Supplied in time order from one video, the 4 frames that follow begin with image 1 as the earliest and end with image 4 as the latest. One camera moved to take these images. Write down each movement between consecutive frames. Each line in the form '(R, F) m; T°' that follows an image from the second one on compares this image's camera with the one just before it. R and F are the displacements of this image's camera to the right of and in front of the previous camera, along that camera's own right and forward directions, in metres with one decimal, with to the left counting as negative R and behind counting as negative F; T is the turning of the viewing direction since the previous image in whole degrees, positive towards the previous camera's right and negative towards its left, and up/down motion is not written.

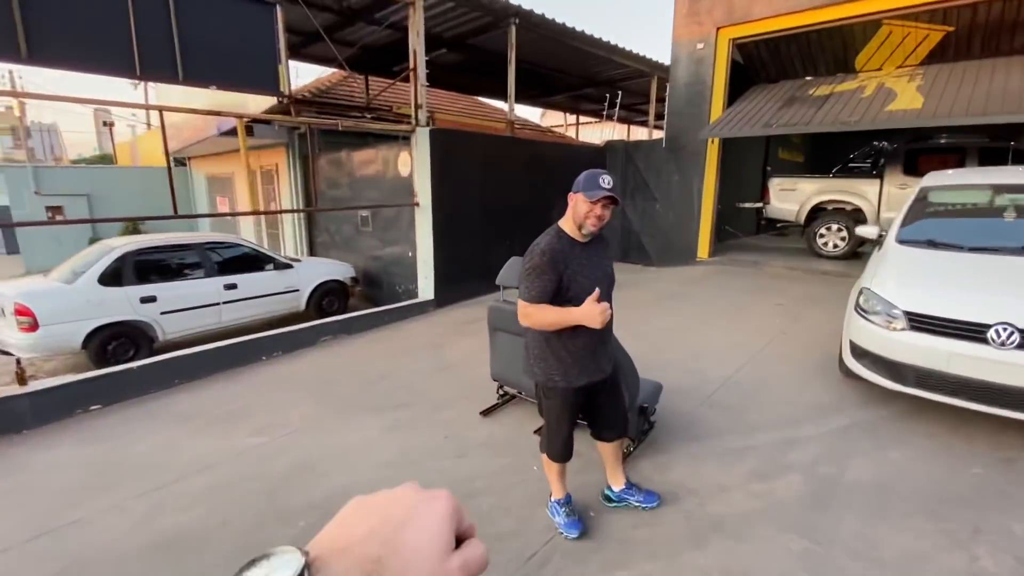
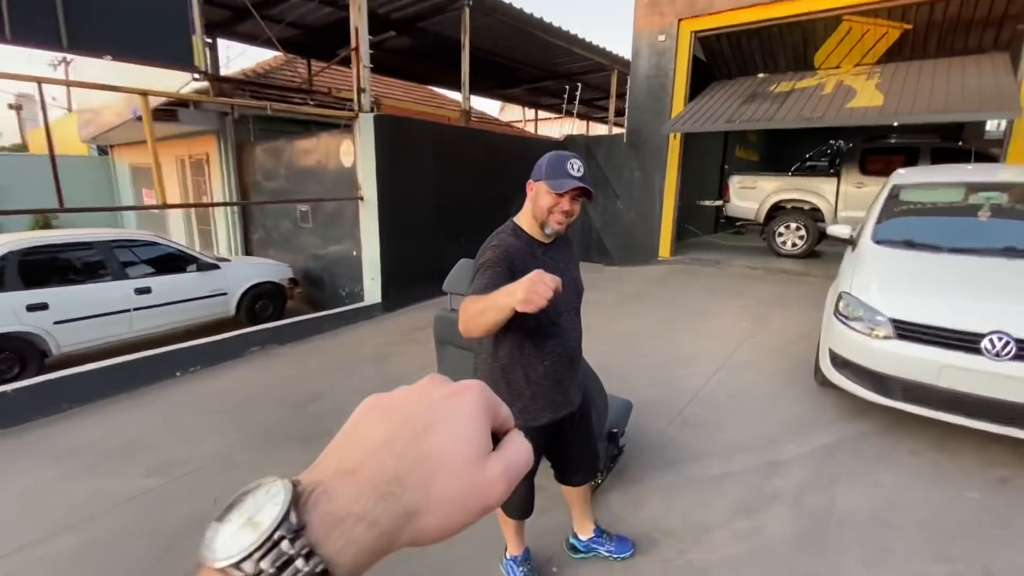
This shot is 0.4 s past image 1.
(+0.1, +0.5) m; +5°
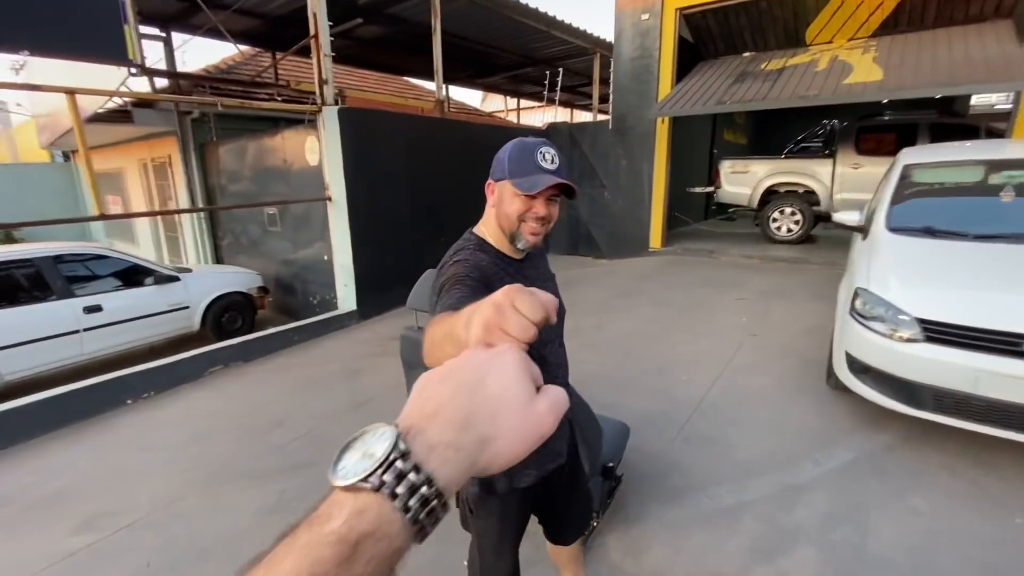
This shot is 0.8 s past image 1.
(+0.1, +0.4) m; +1°
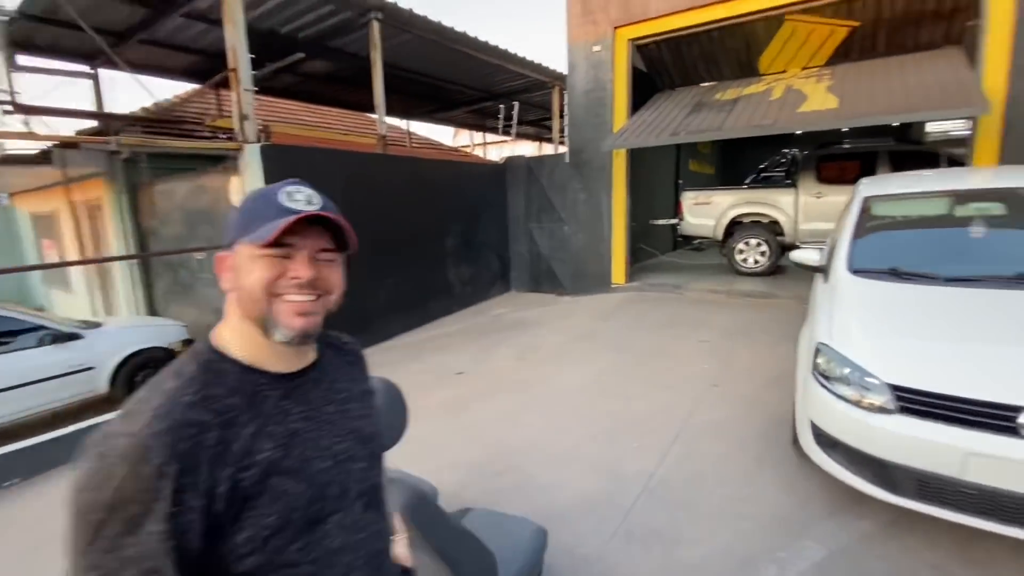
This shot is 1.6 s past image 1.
(+0.5, +0.5) m; +2°
